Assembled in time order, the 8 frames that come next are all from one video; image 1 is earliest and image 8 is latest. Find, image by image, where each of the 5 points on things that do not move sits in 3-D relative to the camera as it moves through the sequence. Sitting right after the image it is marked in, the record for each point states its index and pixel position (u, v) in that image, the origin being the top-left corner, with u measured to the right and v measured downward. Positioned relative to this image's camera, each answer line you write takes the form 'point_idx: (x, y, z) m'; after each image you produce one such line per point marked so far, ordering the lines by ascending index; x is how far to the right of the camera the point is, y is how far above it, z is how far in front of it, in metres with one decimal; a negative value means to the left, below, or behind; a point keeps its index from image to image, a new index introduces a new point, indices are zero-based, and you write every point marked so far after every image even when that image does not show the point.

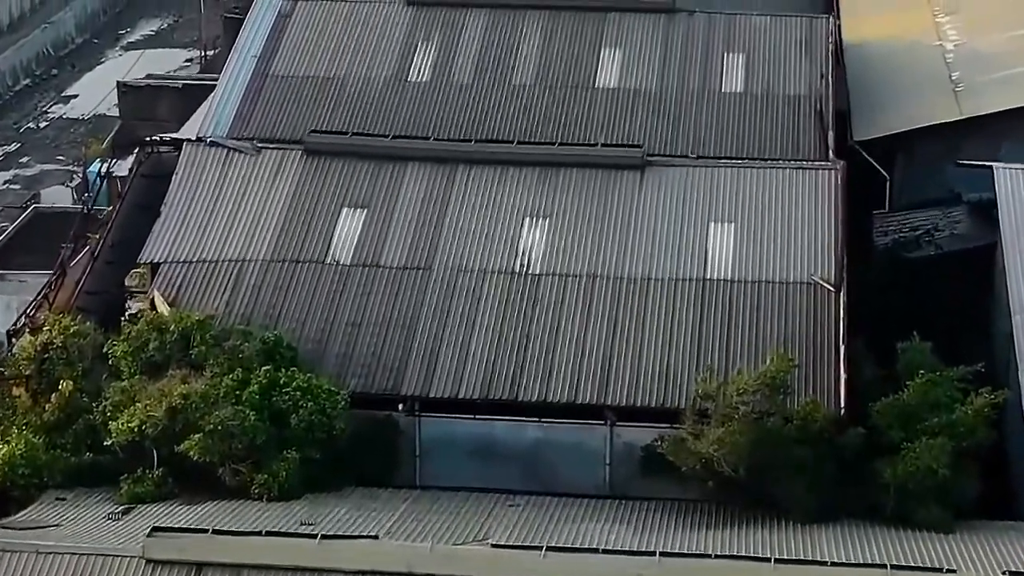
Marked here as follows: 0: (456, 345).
0: (-0.6, -0.6, +19.4) m
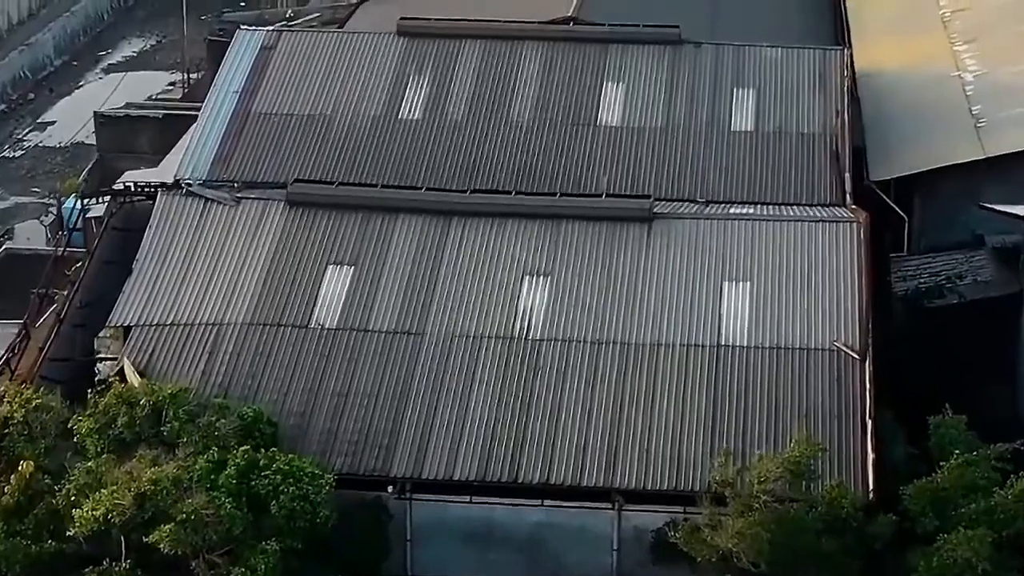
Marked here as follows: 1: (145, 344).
0: (-0.6, -1.2, +17.9) m
1: (-3.6, -0.6, +19.0) m
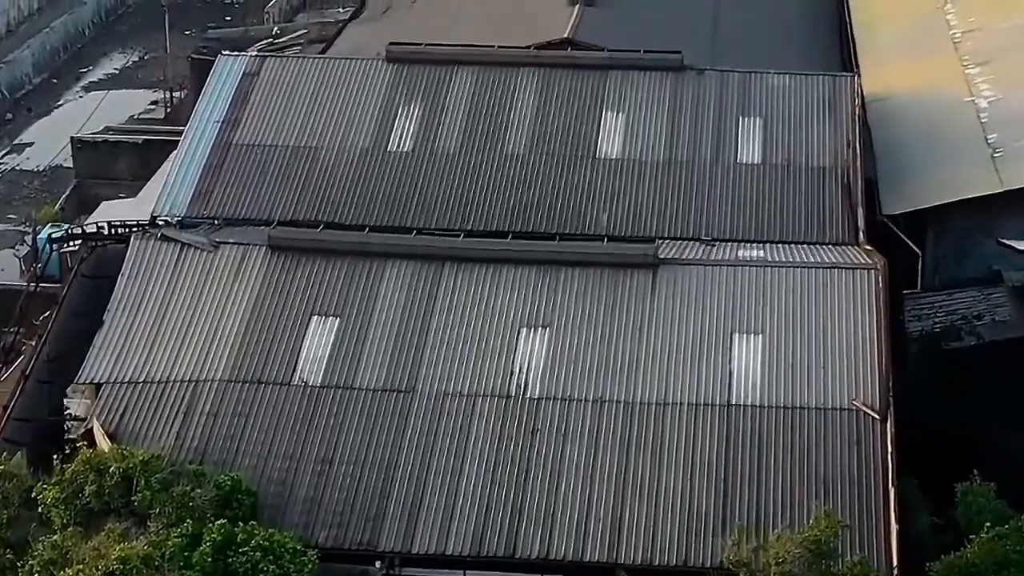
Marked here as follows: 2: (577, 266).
0: (-0.6, -1.7, +16.7) m
1: (-3.7, -1.1, +17.7) m
2: (+0.7, +0.2, +19.2) m
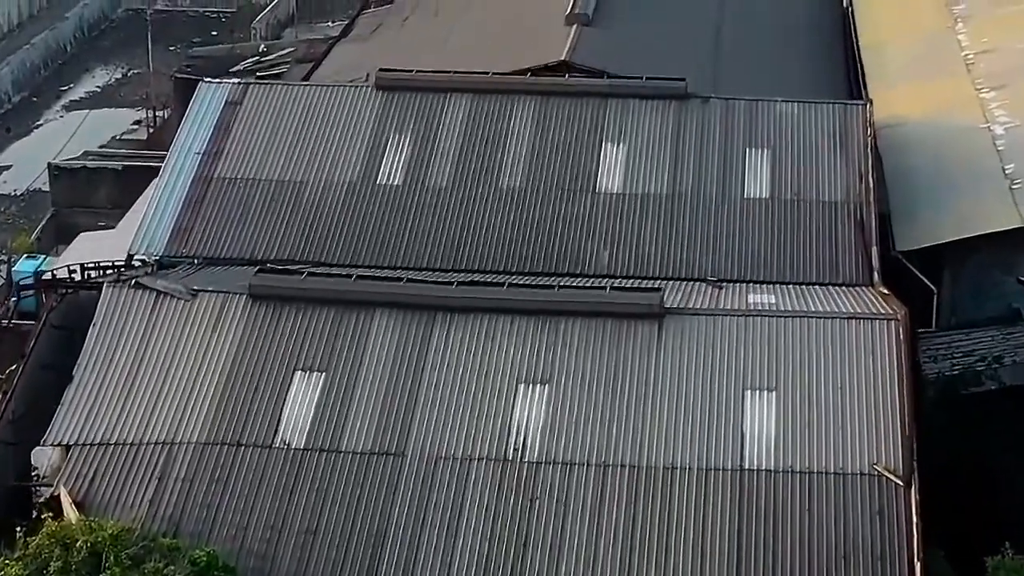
0: (-0.6, -2.2, +15.5) m
1: (-3.7, -1.6, +16.6) m
2: (+0.6, -0.3, +18.1) m
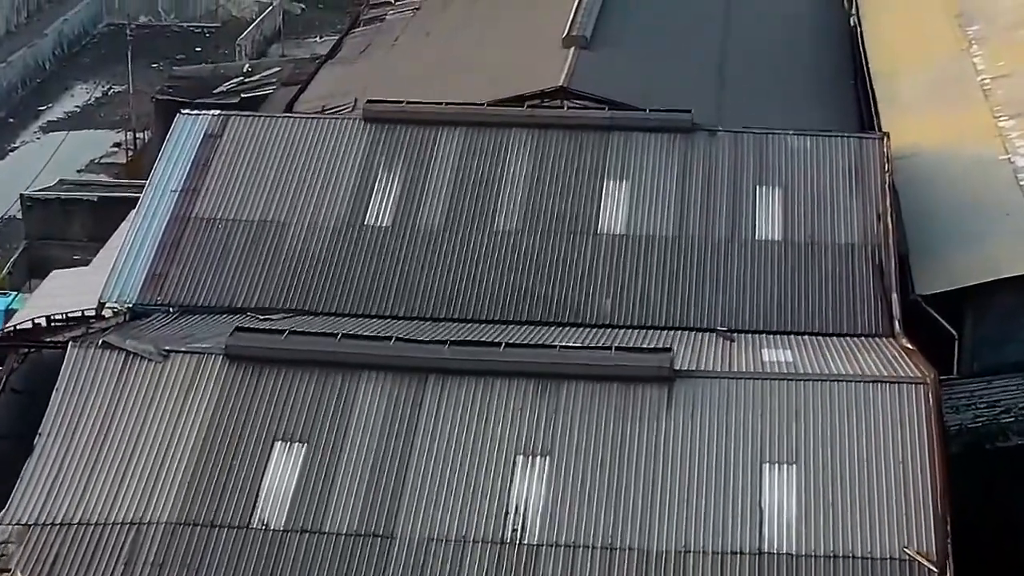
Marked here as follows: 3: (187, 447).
0: (-0.6, -2.8, +14.2) m
1: (-3.7, -2.1, +15.2) m
2: (+0.6, -0.8, +16.7) m
3: (-2.8, -1.3, +16.2) m
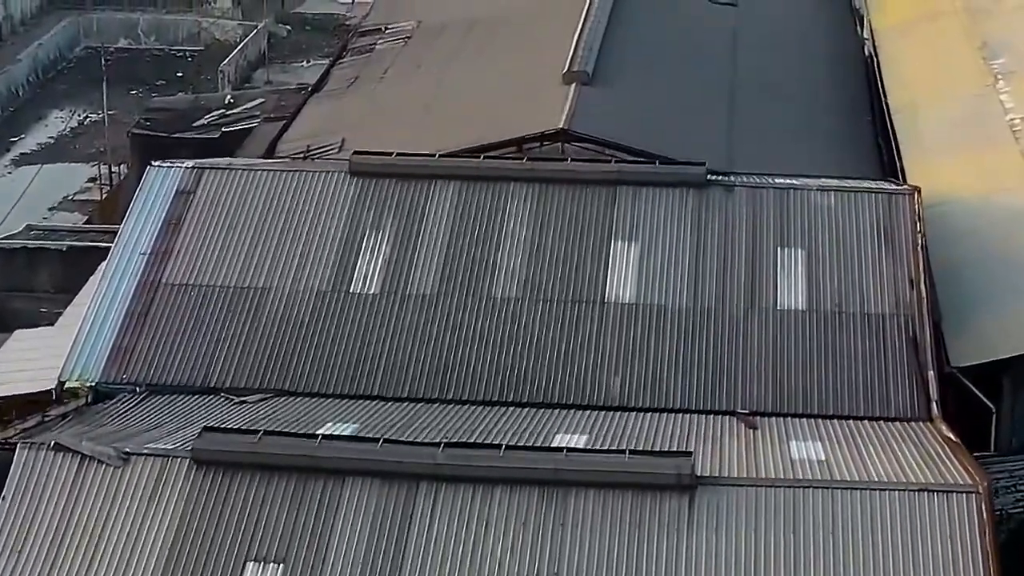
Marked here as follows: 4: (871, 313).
0: (-0.6, -3.5, +12.4) m
1: (-3.7, -2.9, +13.4) m
2: (+0.6, -1.5, +14.9) m
3: (-2.7, -2.1, +14.4) m
4: (+3.6, -0.2, +19.3) m
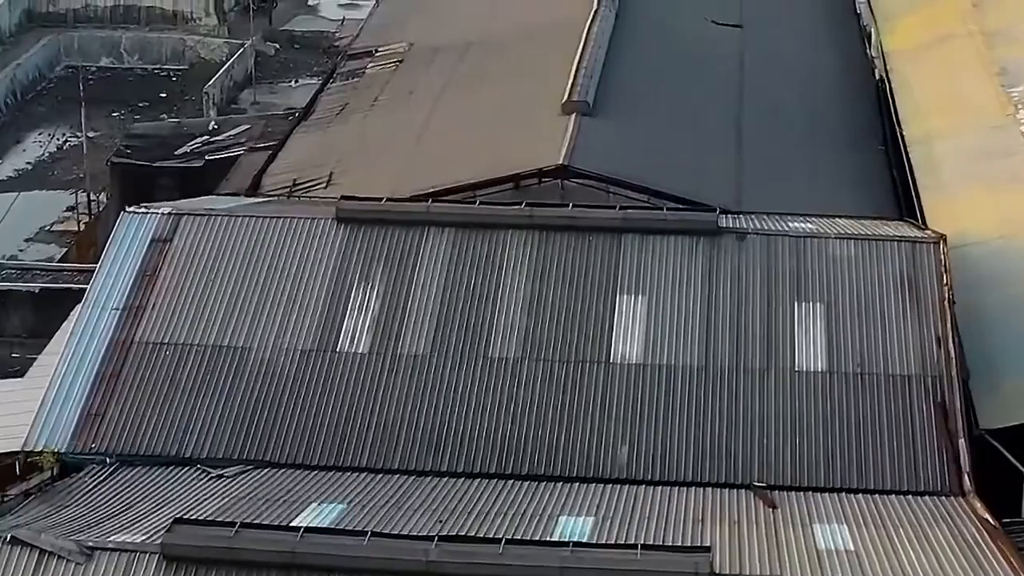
0: (-0.6, -4.1, +11.0) m
1: (-3.7, -3.4, +12.0) m
2: (+0.6, -2.1, +13.6) m
3: (-2.7, -2.7, +13.0) m
4: (+3.6, -0.8, +18.0) m
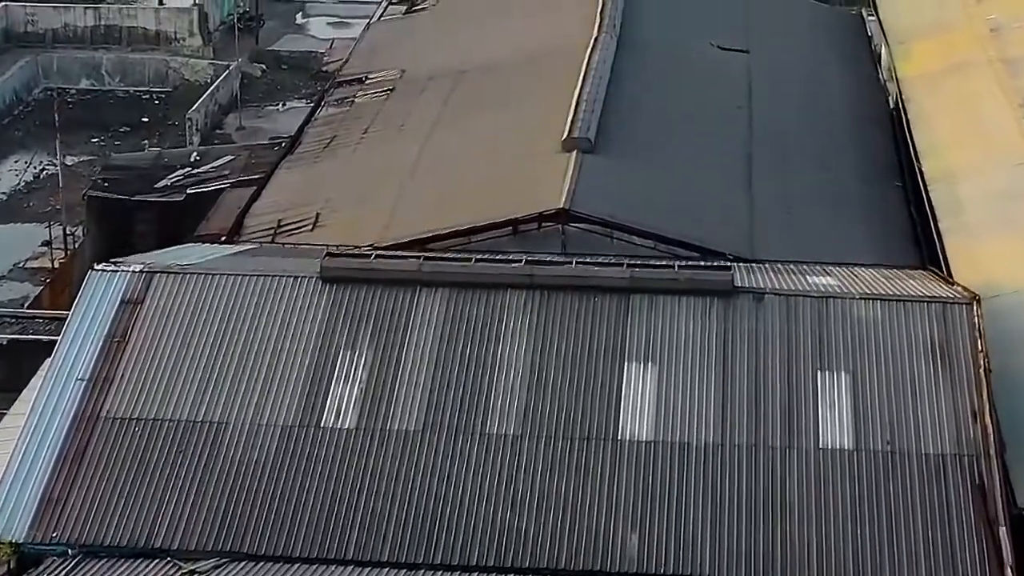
0: (-0.6, -4.7, +9.6) m
1: (-3.7, -4.1, +10.6) m
2: (+0.6, -2.7, +12.1) m
3: (-2.7, -3.3, +11.5) m
4: (+3.6, -1.4, +16.5) m
